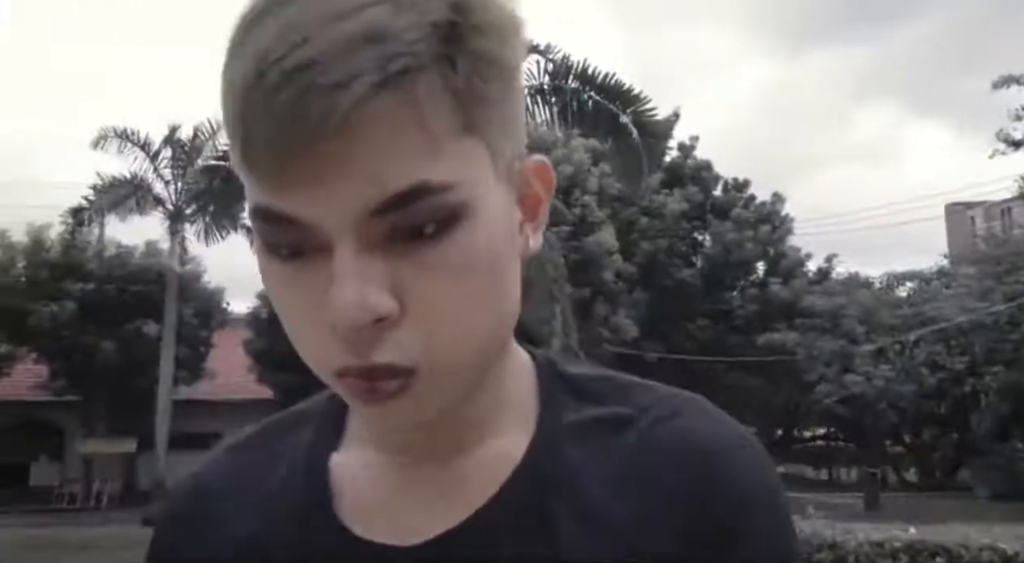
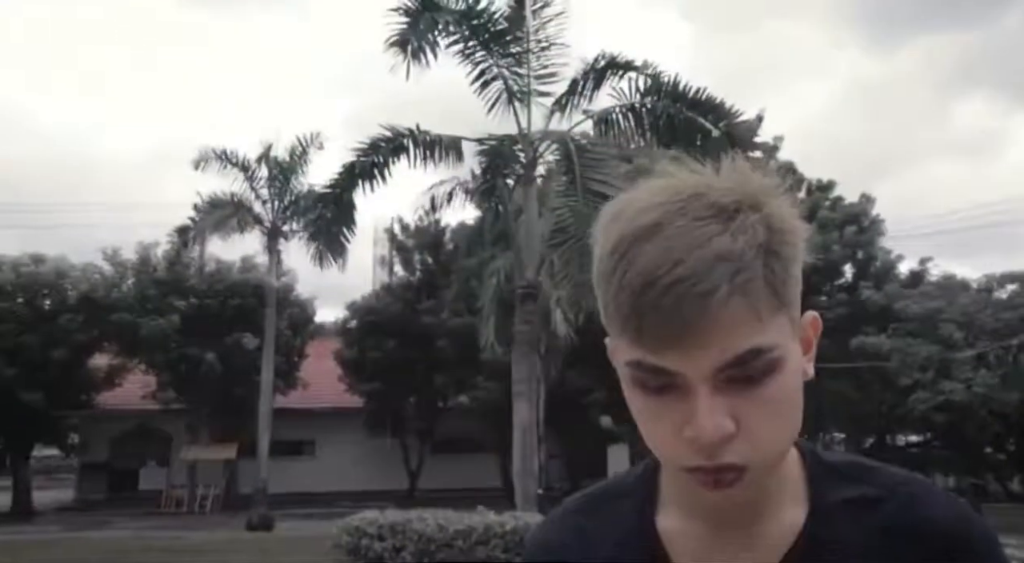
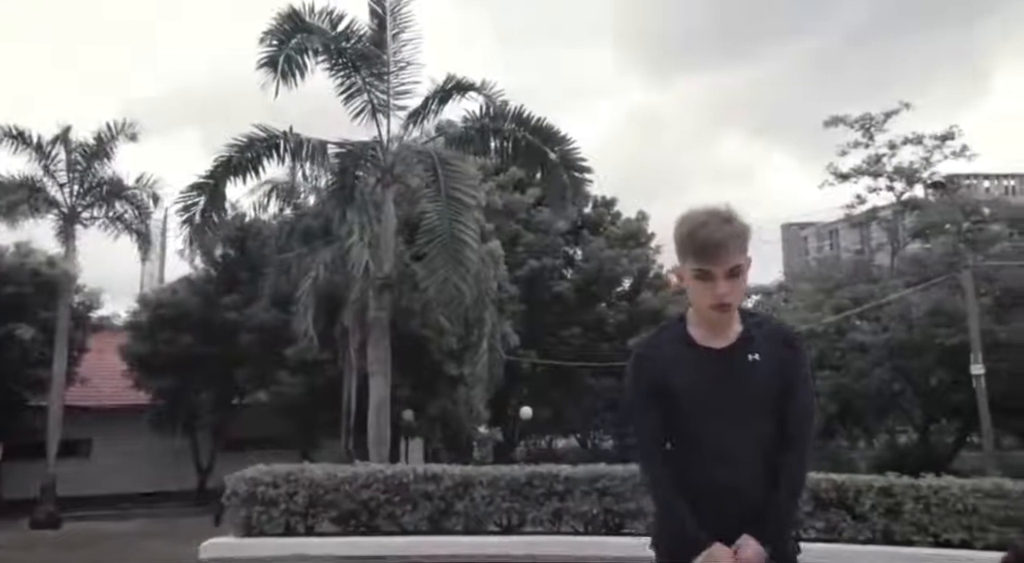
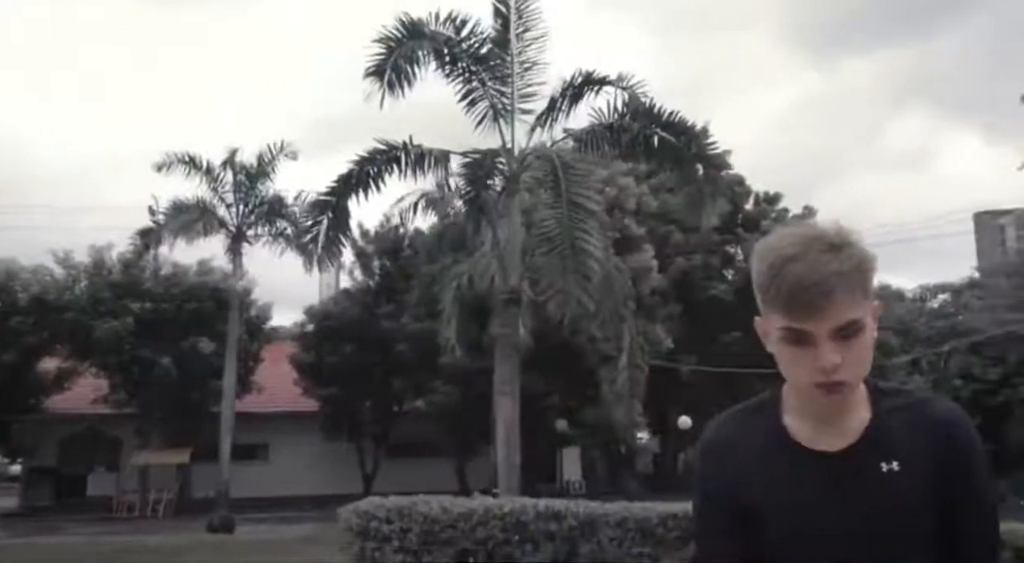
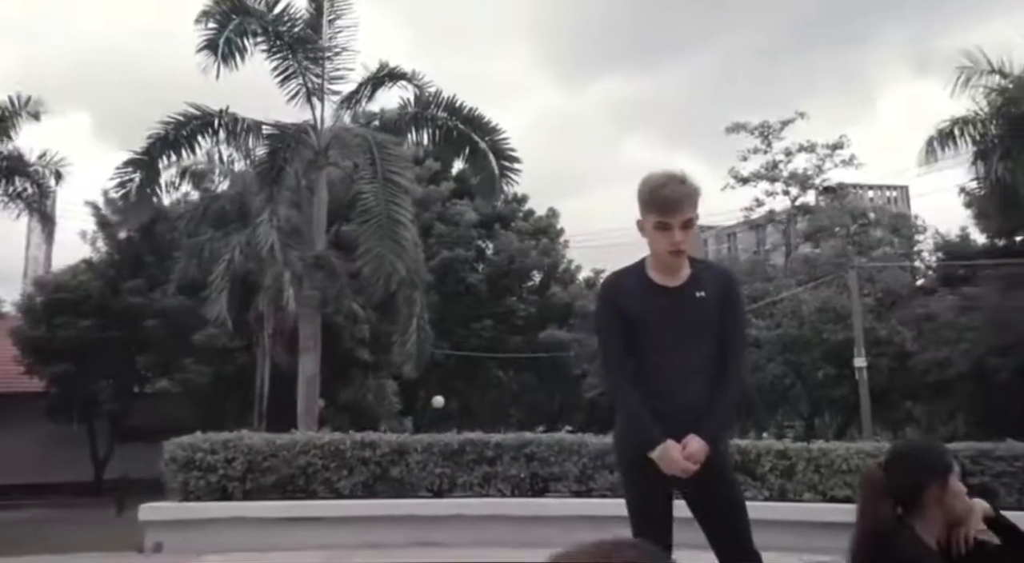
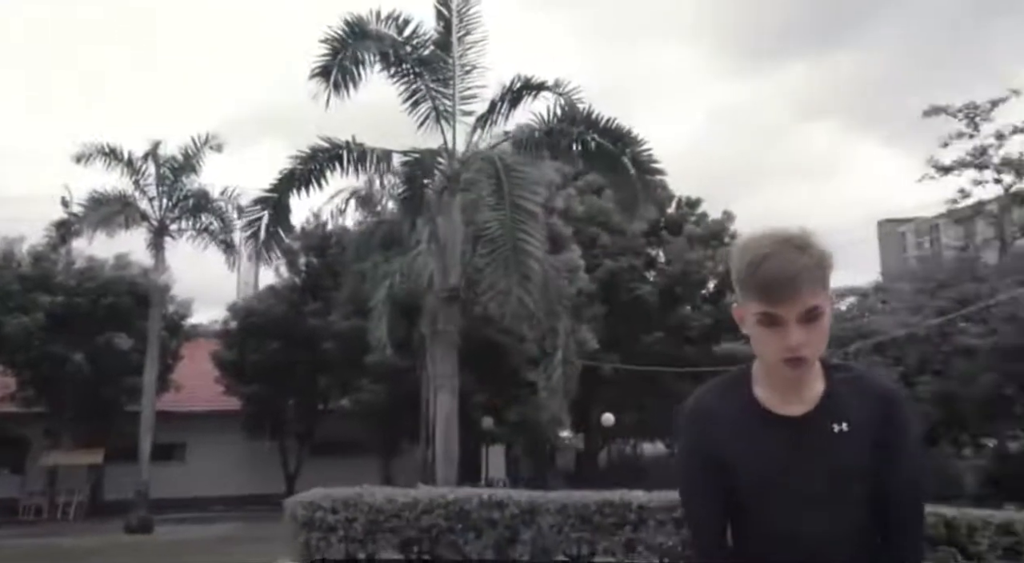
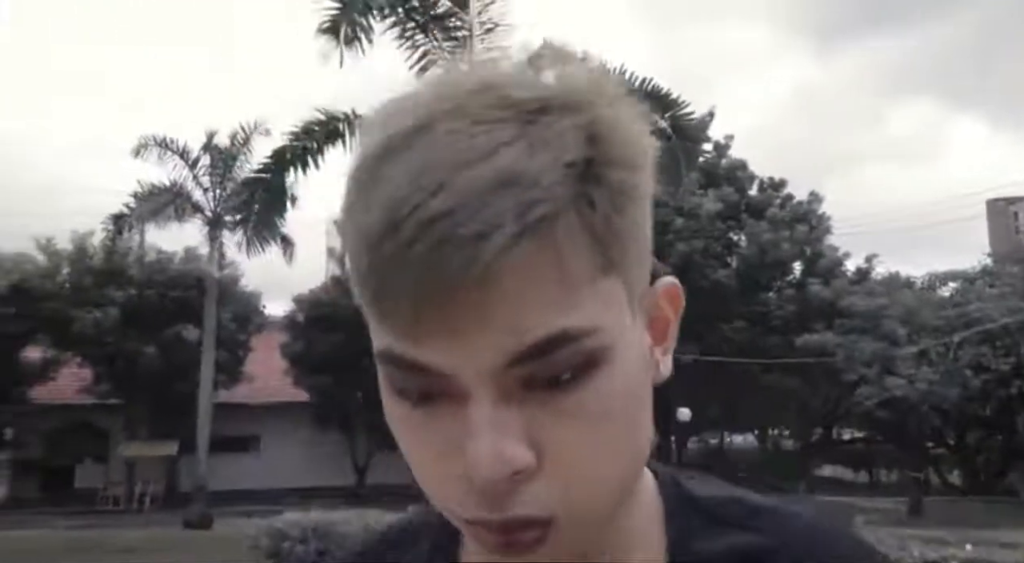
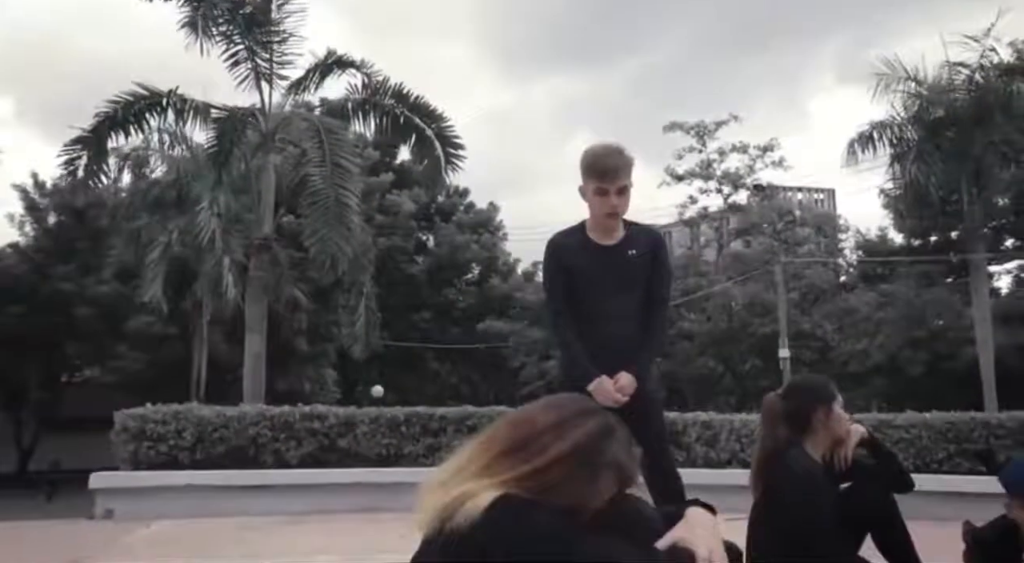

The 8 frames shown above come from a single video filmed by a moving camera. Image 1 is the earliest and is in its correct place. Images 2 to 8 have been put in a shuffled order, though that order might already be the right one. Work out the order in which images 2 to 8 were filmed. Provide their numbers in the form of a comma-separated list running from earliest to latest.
7, 2, 4, 6, 3, 5, 8
